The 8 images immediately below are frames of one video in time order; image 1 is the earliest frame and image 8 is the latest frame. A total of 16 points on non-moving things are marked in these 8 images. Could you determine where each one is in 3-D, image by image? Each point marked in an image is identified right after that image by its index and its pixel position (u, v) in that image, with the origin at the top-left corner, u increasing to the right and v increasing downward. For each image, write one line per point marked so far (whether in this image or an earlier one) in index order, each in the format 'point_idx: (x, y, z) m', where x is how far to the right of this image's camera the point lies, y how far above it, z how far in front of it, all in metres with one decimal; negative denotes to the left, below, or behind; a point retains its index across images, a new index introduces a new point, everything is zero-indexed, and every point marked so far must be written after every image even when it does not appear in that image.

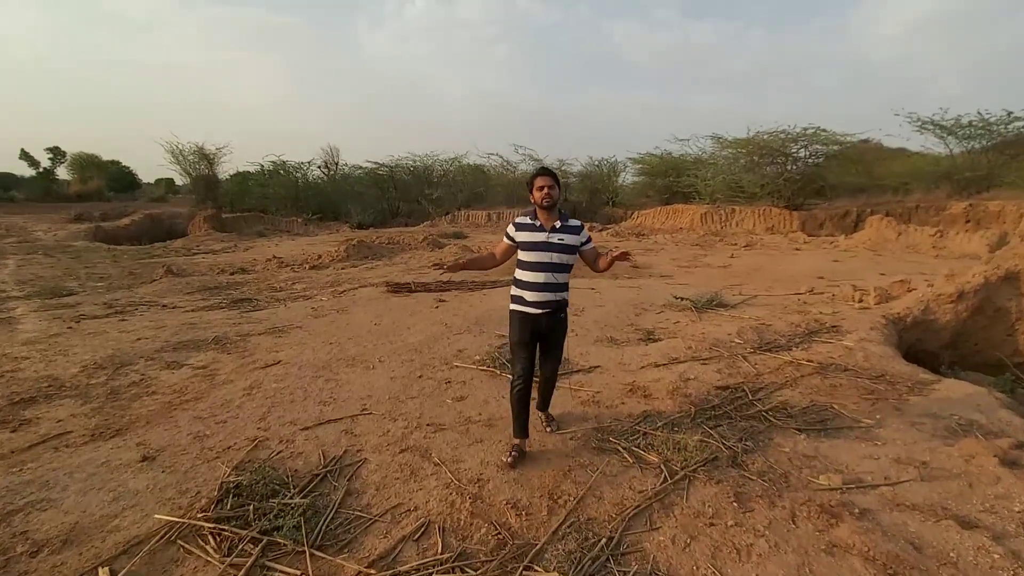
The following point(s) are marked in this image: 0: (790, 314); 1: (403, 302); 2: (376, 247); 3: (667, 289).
0: (+3.5, -0.3, +6.2) m
1: (-1.5, -0.2, +7.0) m
2: (-3.5, +1.1, +13.1) m
3: (+2.5, 0.0, +8.2) m
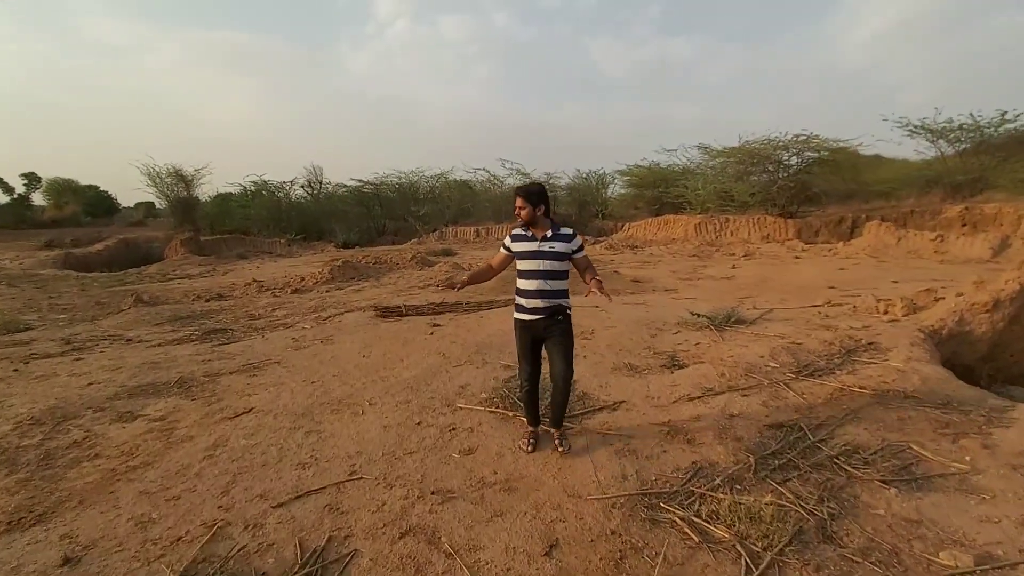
0: (+3.5, -0.5, +5.7) m
1: (-1.5, -0.5, +6.4) m
2: (-3.7, +0.5, +12.5) m
3: (+2.5, -0.3, +7.7) m
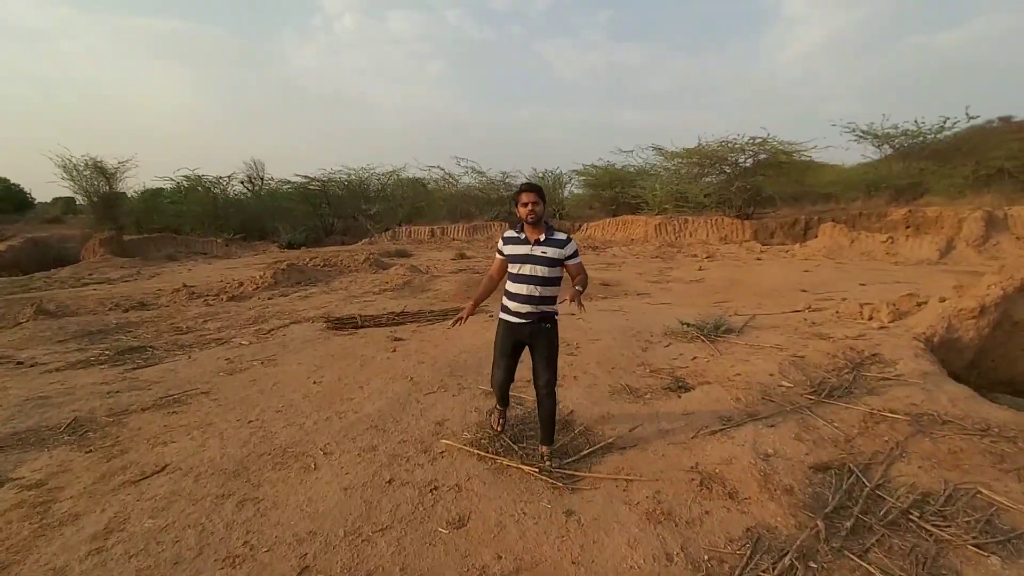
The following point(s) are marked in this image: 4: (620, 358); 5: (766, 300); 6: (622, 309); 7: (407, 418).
0: (+3.2, -0.6, +5.4) m
1: (-1.8, -0.6, +5.6) m
2: (-4.6, +0.4, +11.5) m
3: (+2.0, -0.3, +7.2) m
4: (+1.0, -0.7, +4.7) m
5: (+4.1, -0.2, +8.1) m
6: (+1.7, -0.3, +7.6) m
7: (-0.7, -0.9, +3.4) m
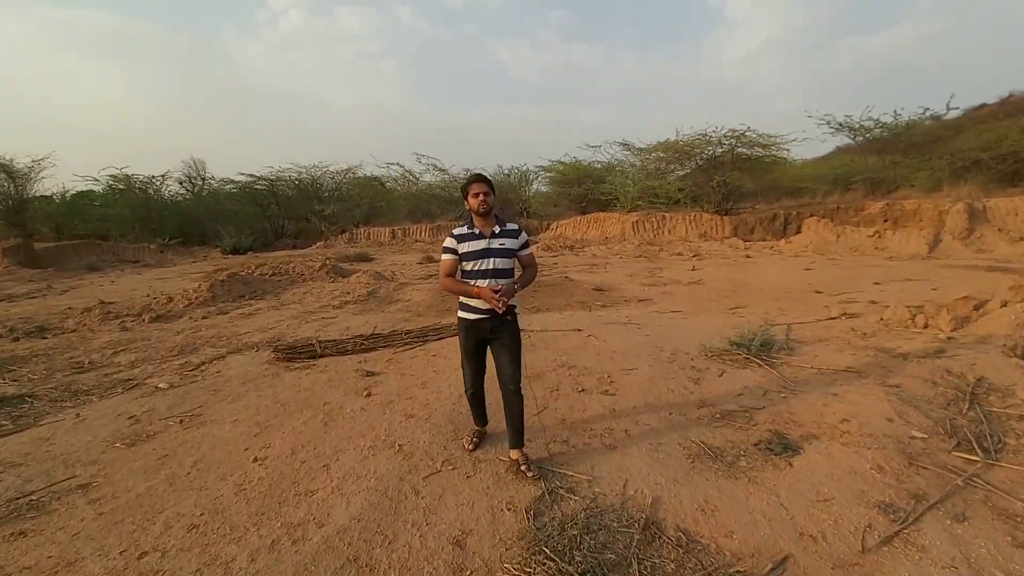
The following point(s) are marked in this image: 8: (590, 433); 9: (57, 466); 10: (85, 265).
0: (+3.3, -0.6, +4.5) m
1: (-1.8, -0.8, +4.3) m
2: (-5.0, +0.2, +9.9) m
3: (+1.9, -0.4, +6.2) m
4: (+1.1, -0.8, +3.6) m
5: (+3.9, -0.2, +7.2) m
6: (+1.5, -0.4, +6.5) m
7: (-0.5, -1.0, +2.1) m
8: (+0.5, -0.9, +3.1) m
9: (-2.8, -1.1, +3.1) m
10: (-12.6, +0.7, +14.9) m
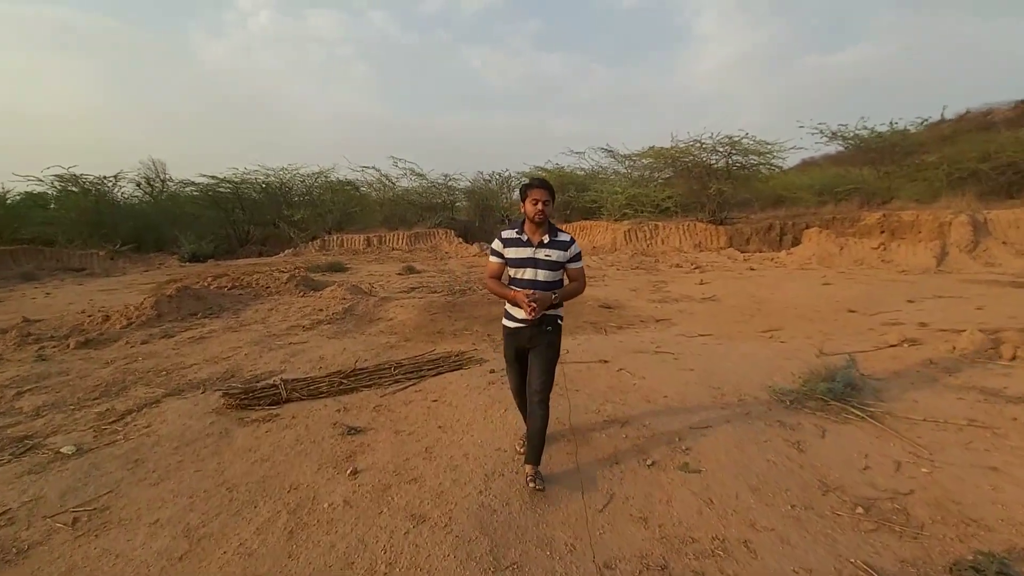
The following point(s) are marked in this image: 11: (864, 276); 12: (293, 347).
0: (+3.5, -0.8, +3.6) m
1: (-1.5, -1.0, +3.1) m
2: (-5.1, -0.1, +8.6) m
3: (+2.1, -0.7, +5.3) m
4: (+1.4, -1.0, +2.6) m
5: (+4.0, -0.5, +6.4) m
6: (+1.6, -0.7, +5.6) m
7: (-0.1, -1.2, +1.1) m
8: (+0.8, -1.1, +2.1) m
9: (-2.5, -1.2, +1.9) m
10: (-13.0, +0.4, +13.2) m
11: (+7.3, +0.3, +10.5) m
12: (-2.6, -0.7, +5.9) m
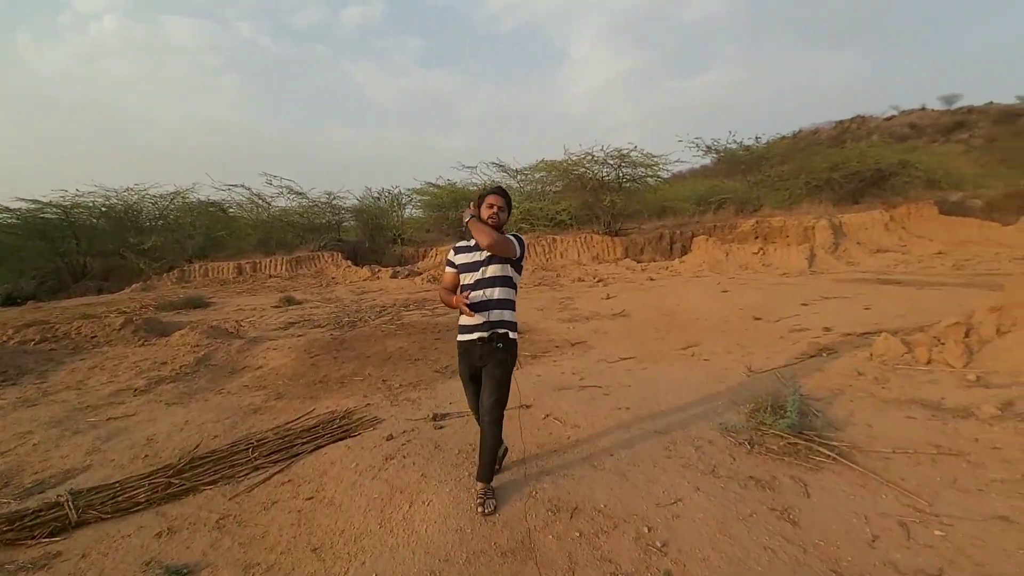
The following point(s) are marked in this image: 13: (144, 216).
0: (+2.9, -0.9, +3.4) m
1: (-1.9, -1.3, +1.9) m
2: (-6.5, -0.9, +6.5) m
3: (+1.2, -0.9, +4.7) m
4: (+1.1, -1.1, +2.0) m
5: (+2.8, -0.6, +6.2) m
6: (+0.7, -0.9, +4.9) m
7: (-0.1, -1.4, +0.1) m
8: (+0.6, -1.2, +1.3) m
9: (-2.5, -1.6, +0.4) m
10: (-15.2, -1.0, +9.4) m
11: (+5.2, +0.2, +10.9) m
12: (-3.5, -1.2, +4.4) m
13: (-12.6, +2.5, +17.2) m
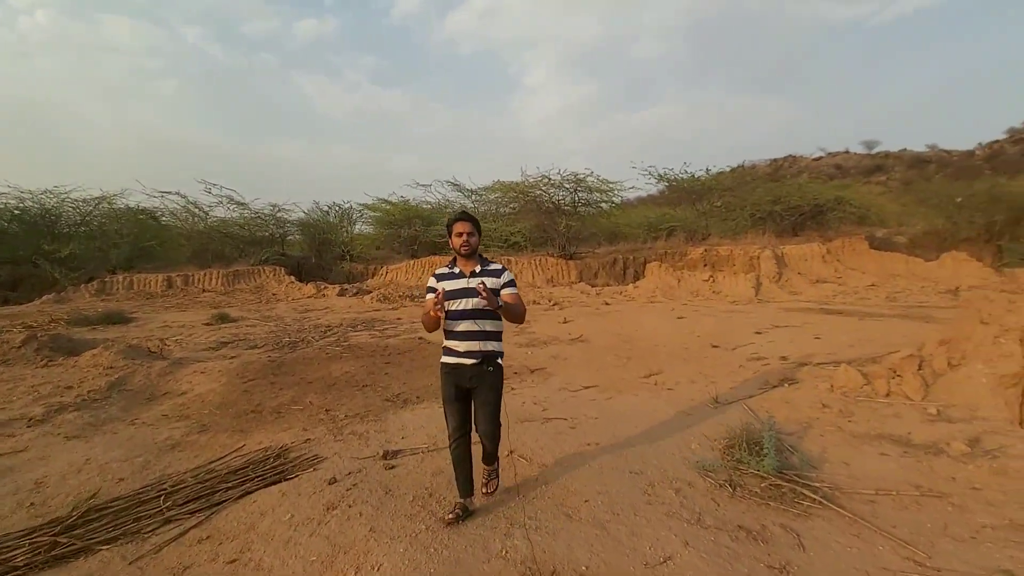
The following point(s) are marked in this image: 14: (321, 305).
0: (+2.7, -1.1, +3.3) m
1: (-2.0, -1.4, +1.3) m
2: (-7.0, -1.0, +5.5) m
3: (+0.8, -1.1, +4.4) m
4: (+1.0, -1.2, +1.7) m
5: (+2.3, -1.0, +6.1) m
6: (+0.3, -1.1, +4.6) m
7: (0.0, -1.4, -0.2) m
8: (+0.5, -1.3, +1.0) m
9: (-2.5, -1.5, -0.2) m
10: (-15.9, -1.0, +7.5) m
11: (+4.2, -0.4, +11.0) m
12: (-3.8, -1.3, +3.6) m
13: (-14.1, +2.1, +15.7) m
14: (-4.5, -0.4, +11.9) m
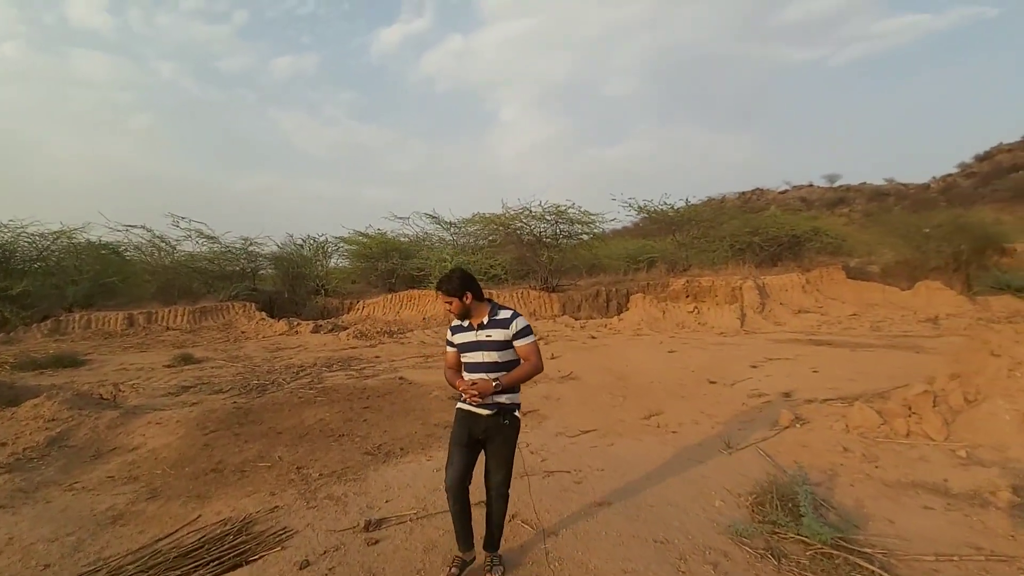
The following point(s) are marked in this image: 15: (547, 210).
0: (+2.7, -1.3, +3.0) m
1: (-1.8, -1.5, +0.8) m
2: (-7.1, -1.4, +4.7) m
3: (+0.8, -1.4, +4.0) m
4: (+1.1, -1.4, +1.3) m
5: (+2.2, -1.3, +5.8) m
6: (+0.3, -1.4, +4.2) m
7: (+0.2, -1.4, -0.7) m
8: (+0.7, -1.4, +0.6) m
9: (-2.3, -1.6, -0.8) m
10: (-16.1, -1.7, +6.3) m
11: (+3.9, -1.1, +10.8) m
12: (-3.8, -1.5, +3.0) m
13: (-14.7, +0.9, +14.7) m
14: (-4.9, -1.2, +11.3) m
15: (+1.1, +2.5, +16.5) m
